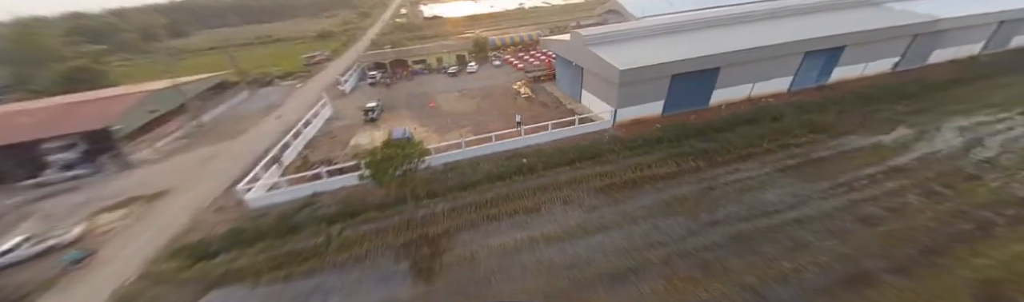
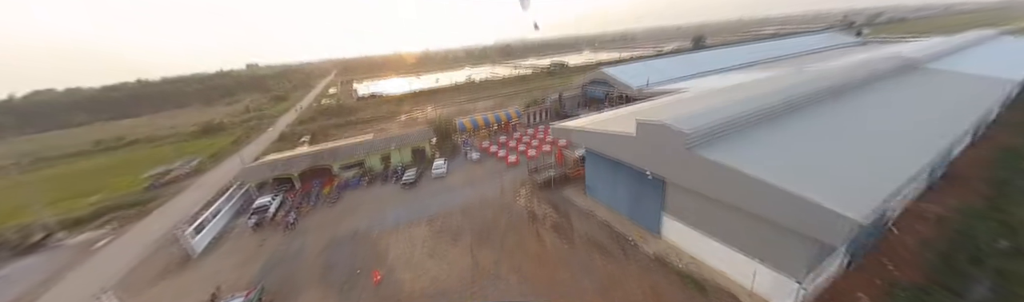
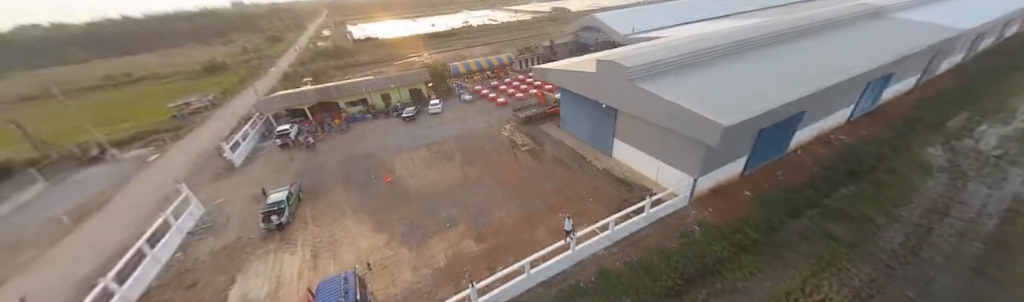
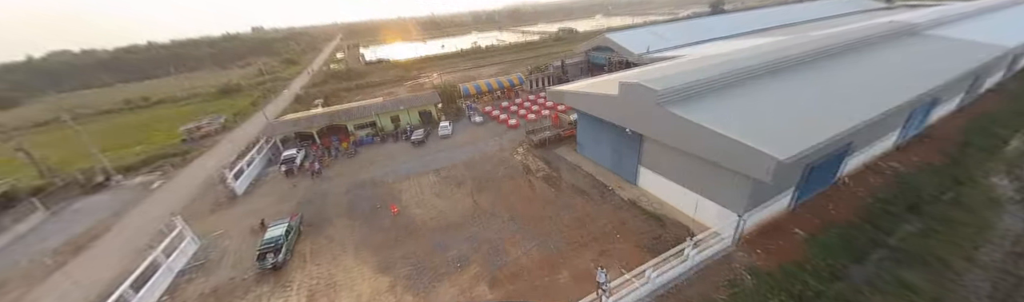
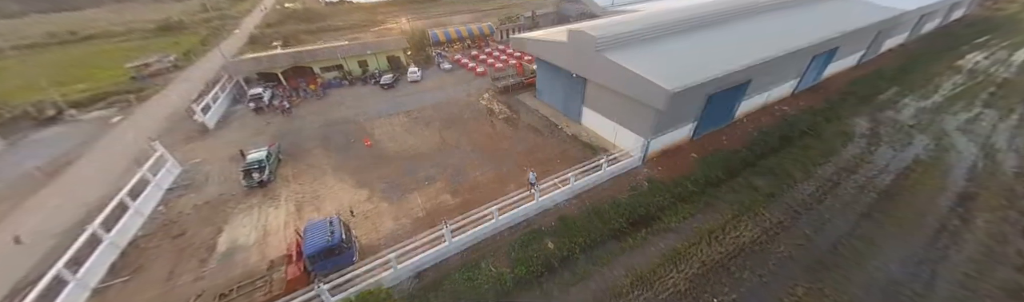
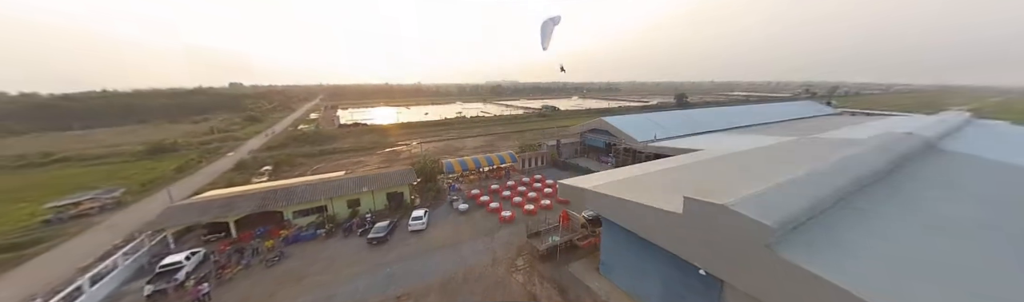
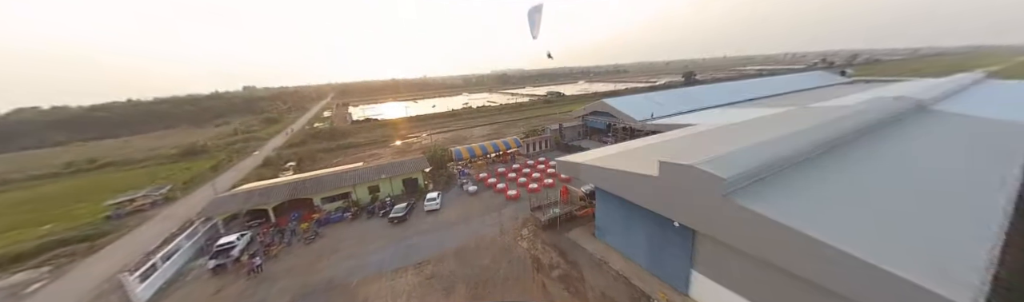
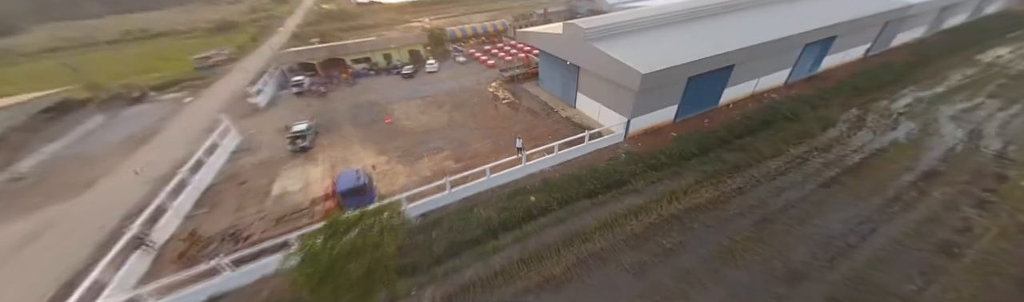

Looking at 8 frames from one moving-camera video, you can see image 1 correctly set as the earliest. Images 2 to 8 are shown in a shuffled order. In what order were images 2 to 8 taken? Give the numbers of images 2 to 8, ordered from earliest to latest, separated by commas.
8, 5, 3, 4, 2, 7, 6
